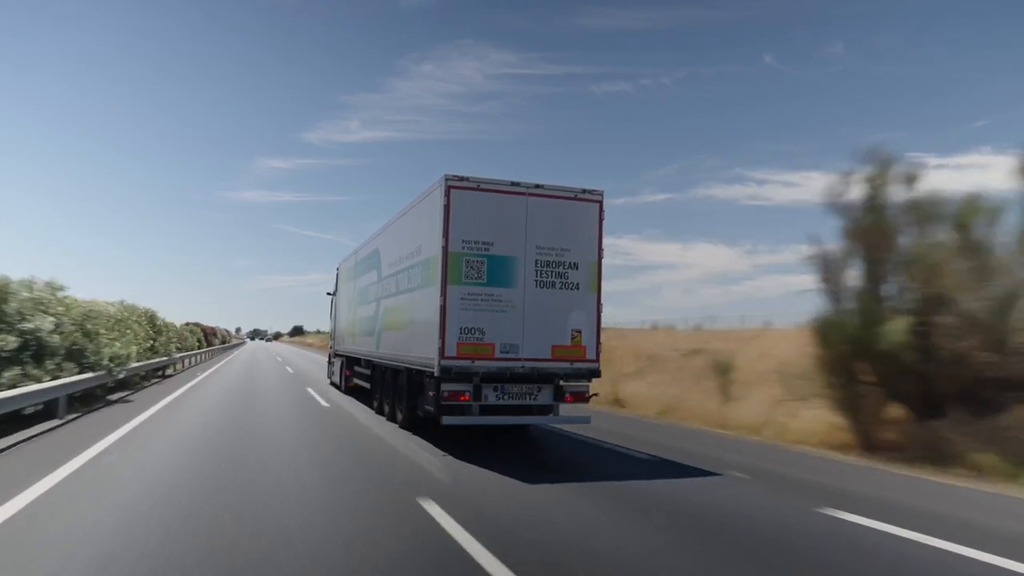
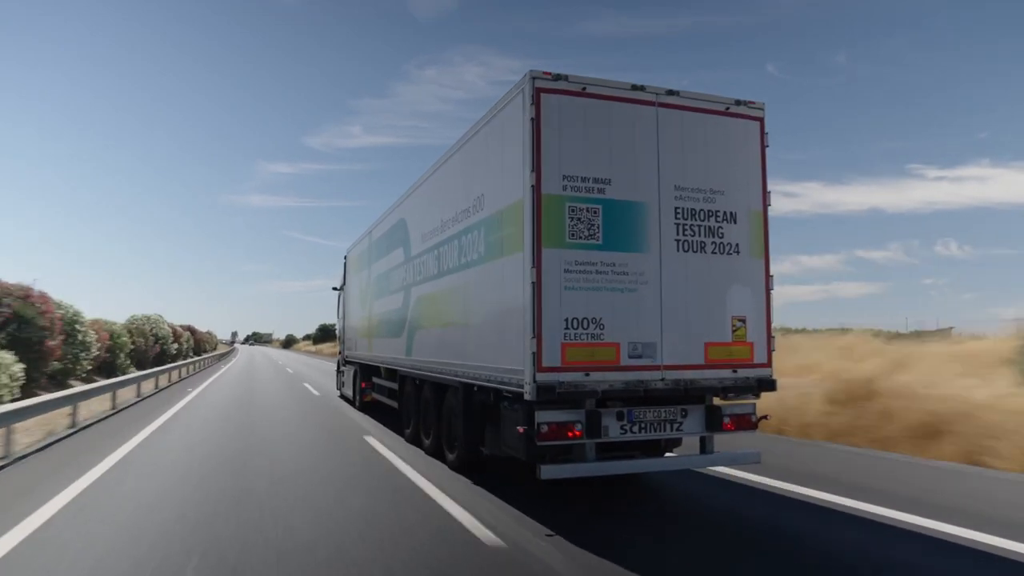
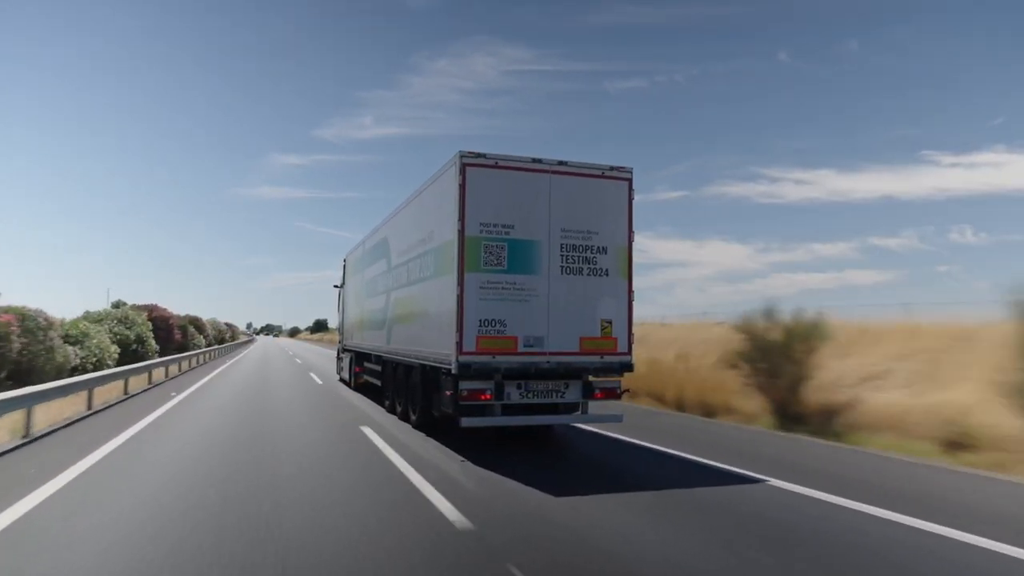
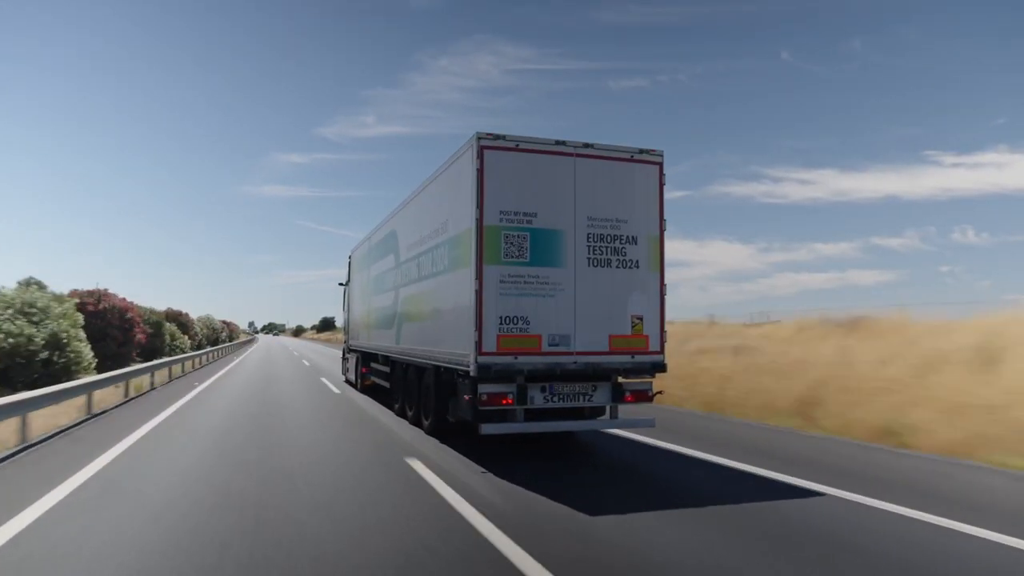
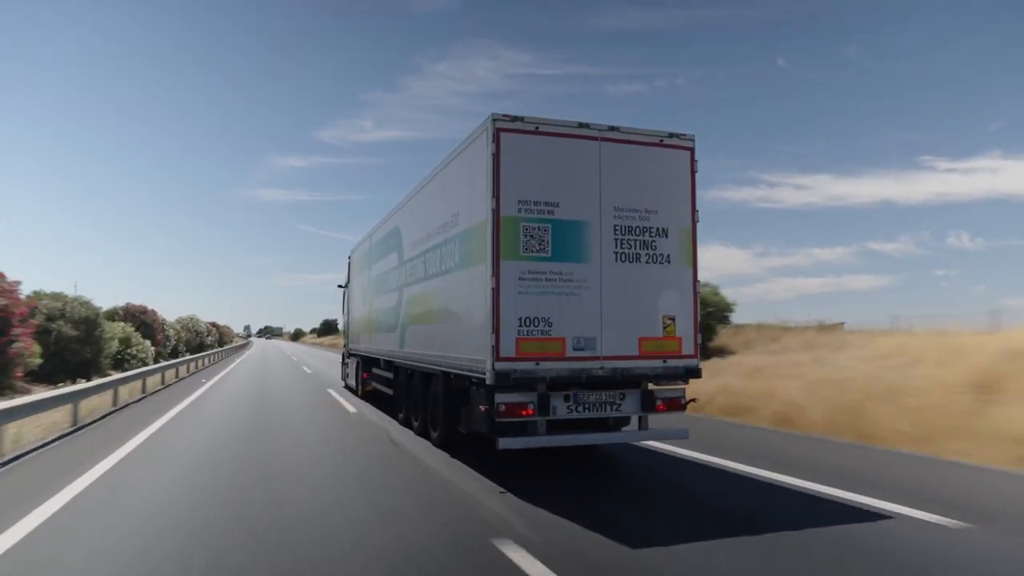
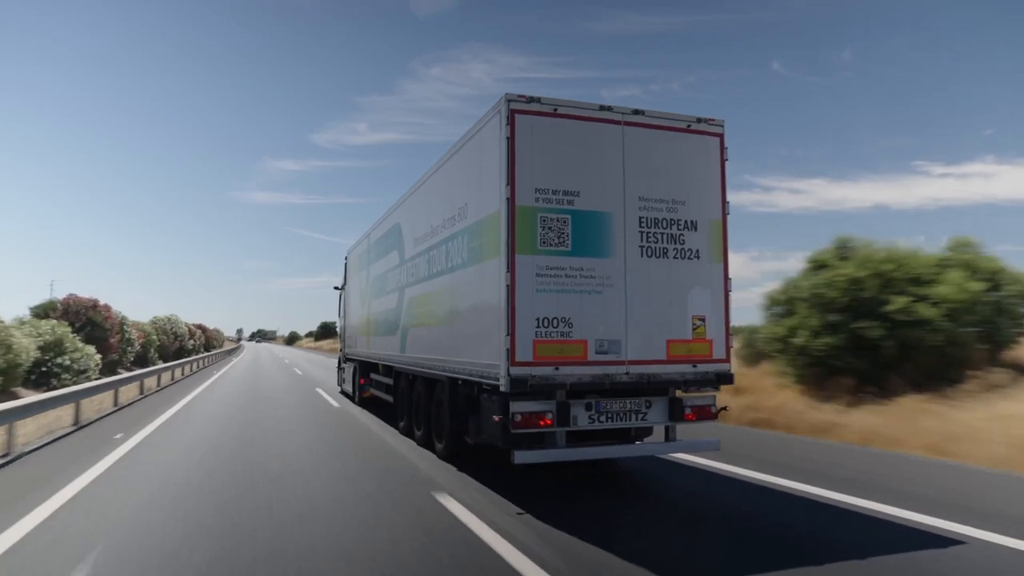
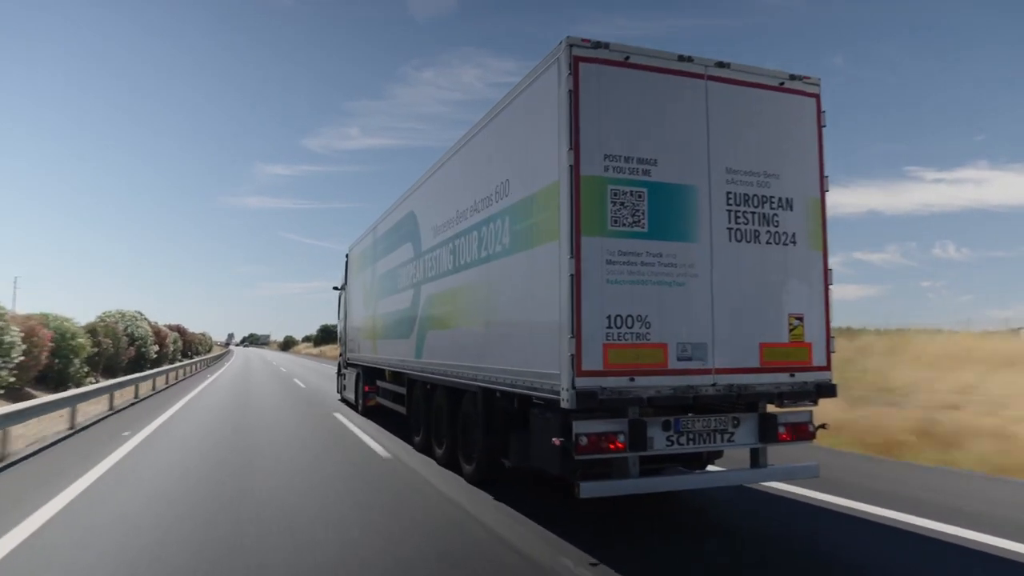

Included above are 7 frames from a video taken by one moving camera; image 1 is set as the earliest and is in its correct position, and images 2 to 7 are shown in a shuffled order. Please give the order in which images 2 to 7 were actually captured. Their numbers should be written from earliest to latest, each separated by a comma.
3, 4, 5, 6, 2, 7
